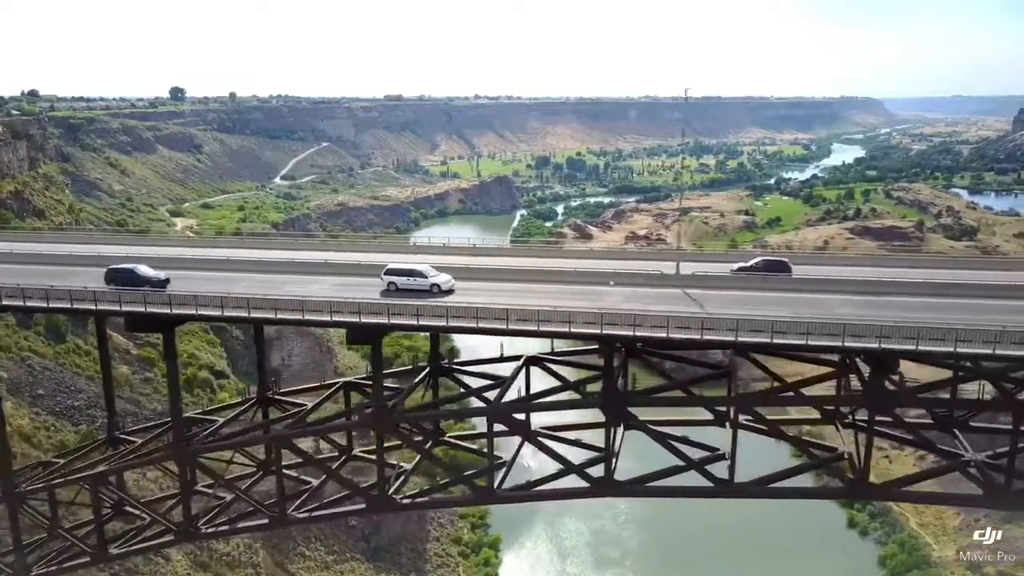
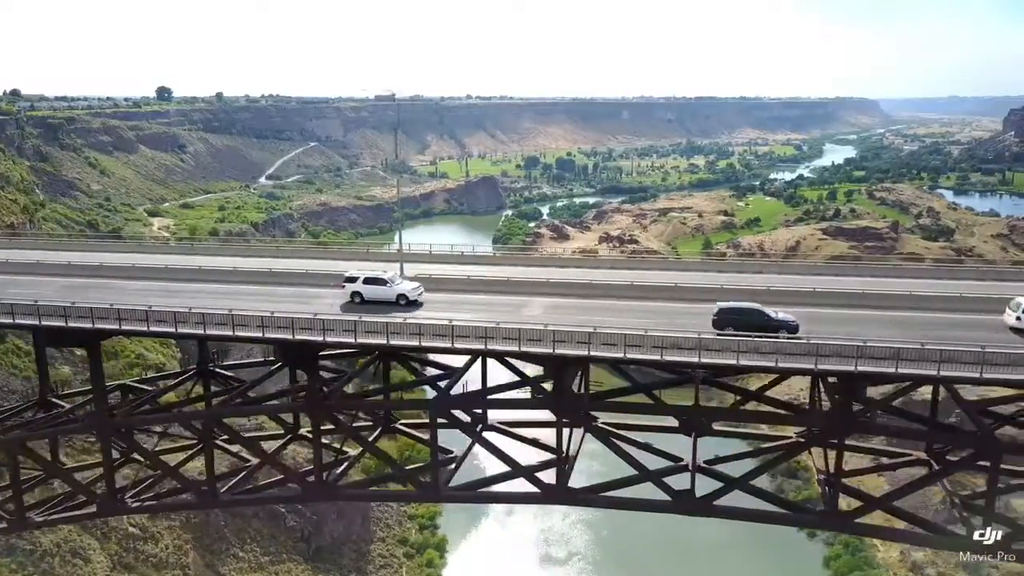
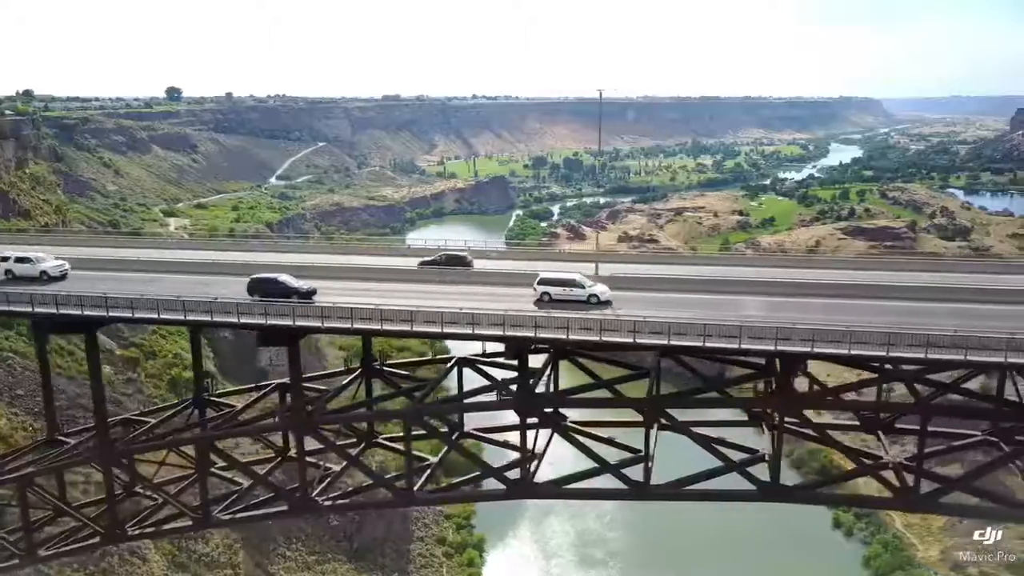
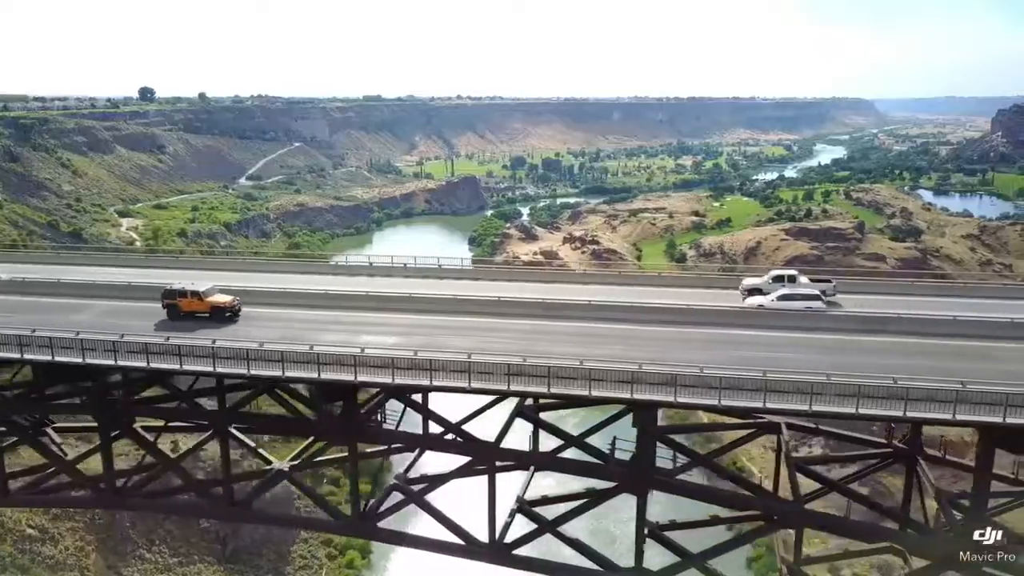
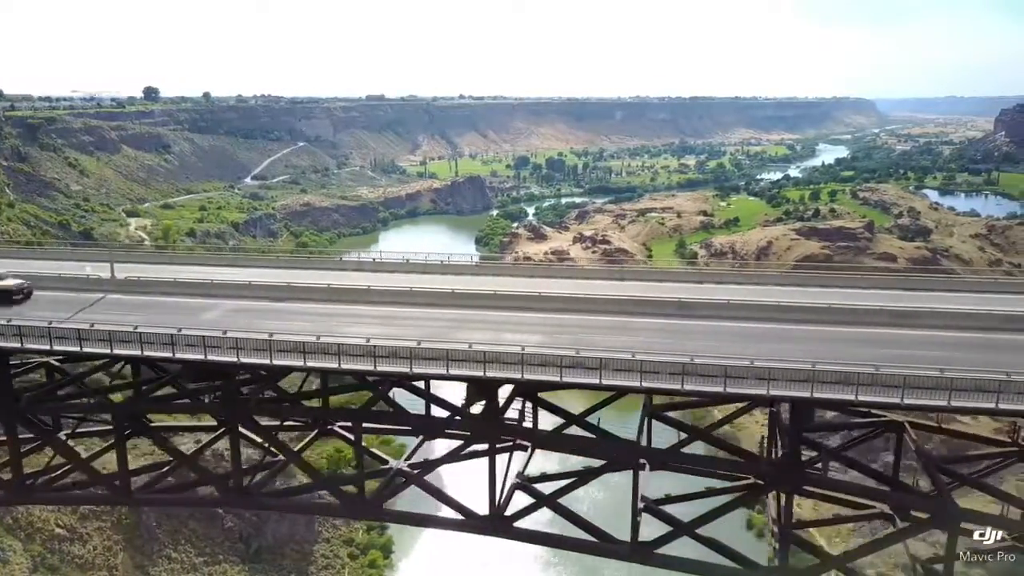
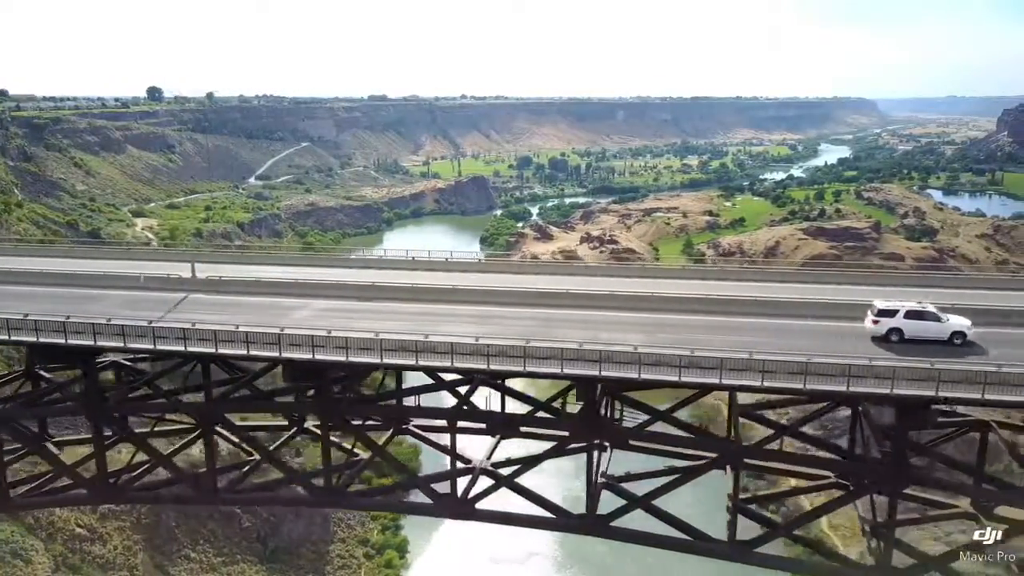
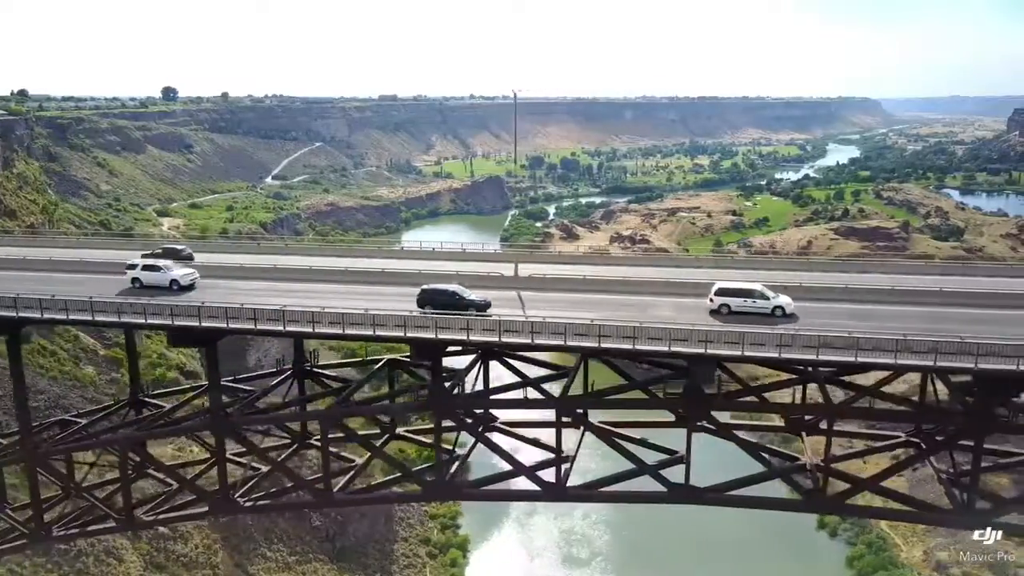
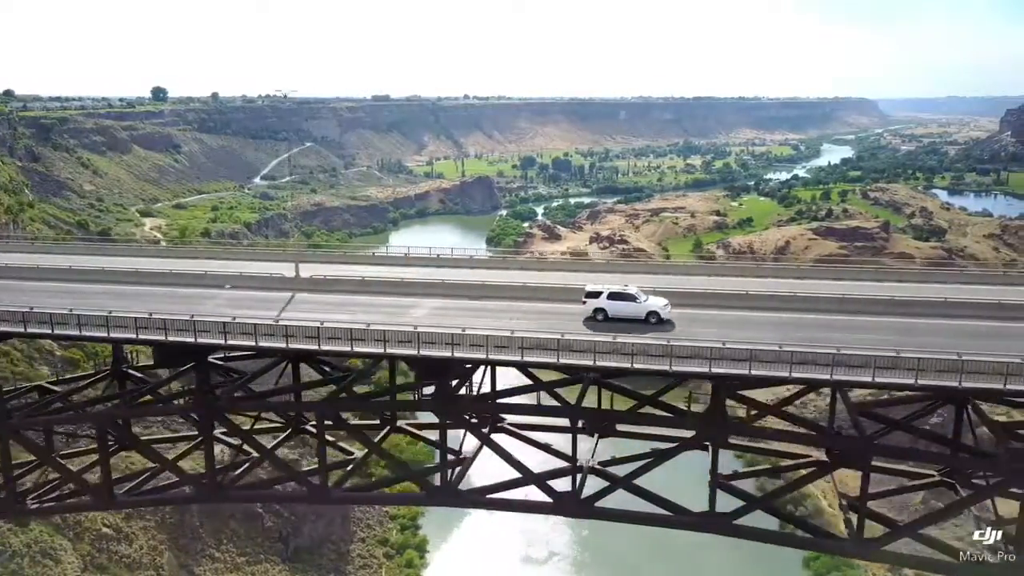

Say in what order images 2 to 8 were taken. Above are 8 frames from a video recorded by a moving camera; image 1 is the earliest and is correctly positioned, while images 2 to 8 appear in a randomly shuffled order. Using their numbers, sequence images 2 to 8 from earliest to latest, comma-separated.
3, 7, 2, 8, 6, 5, 4
